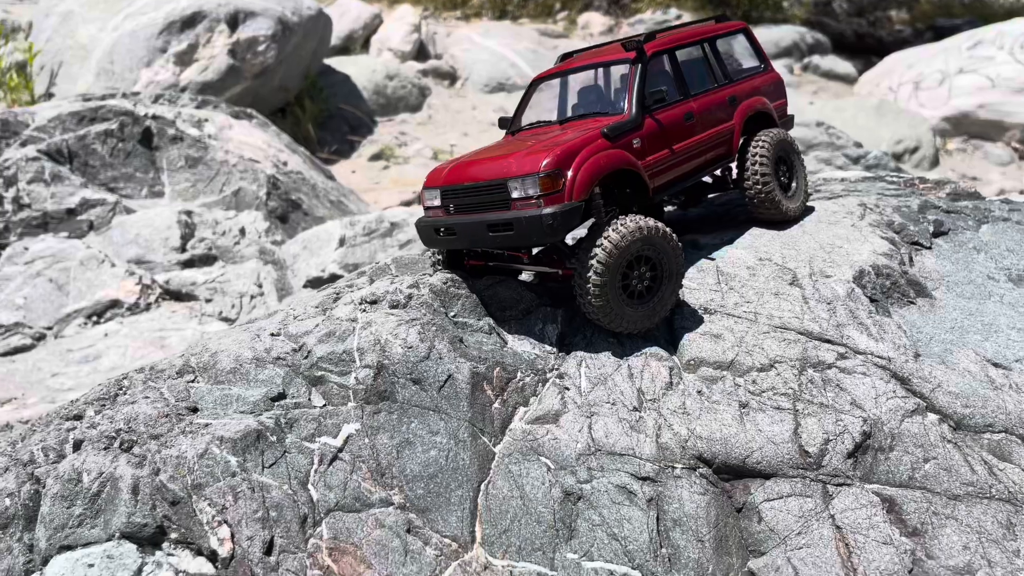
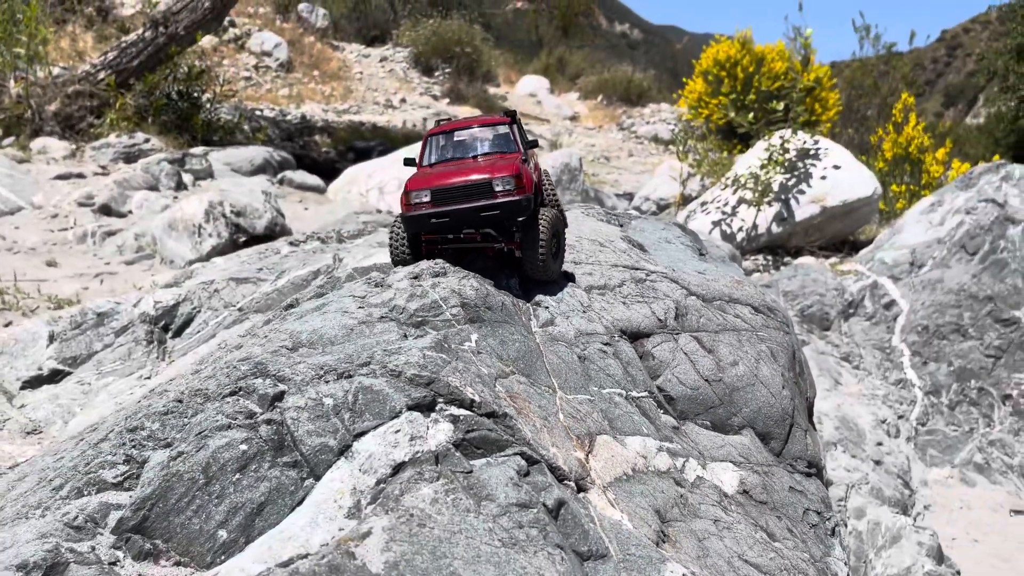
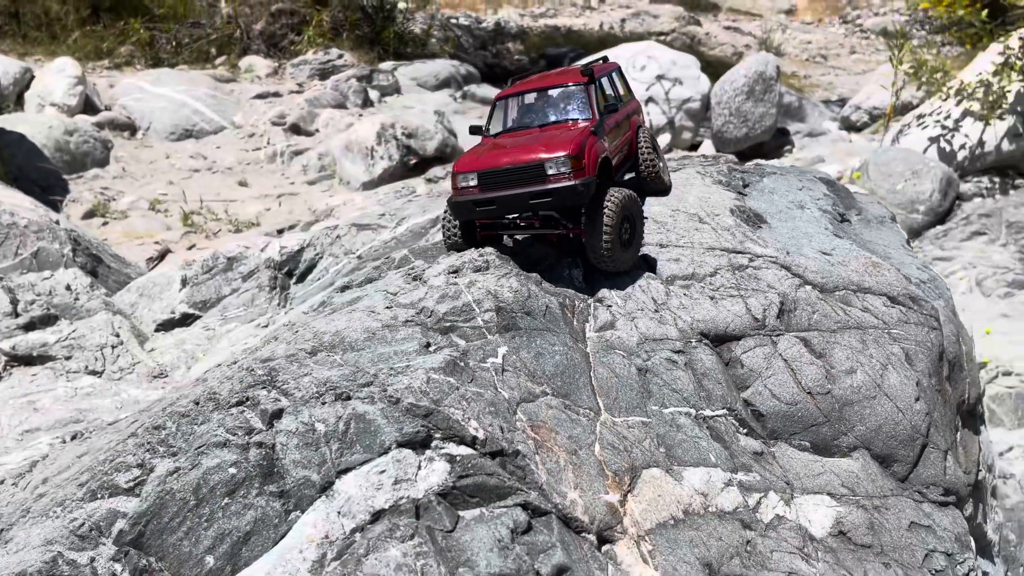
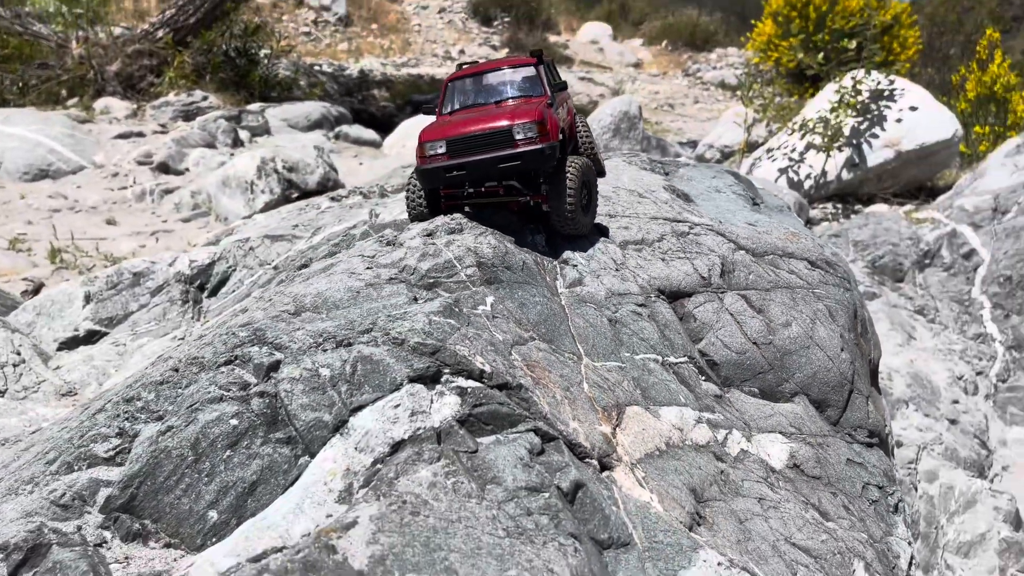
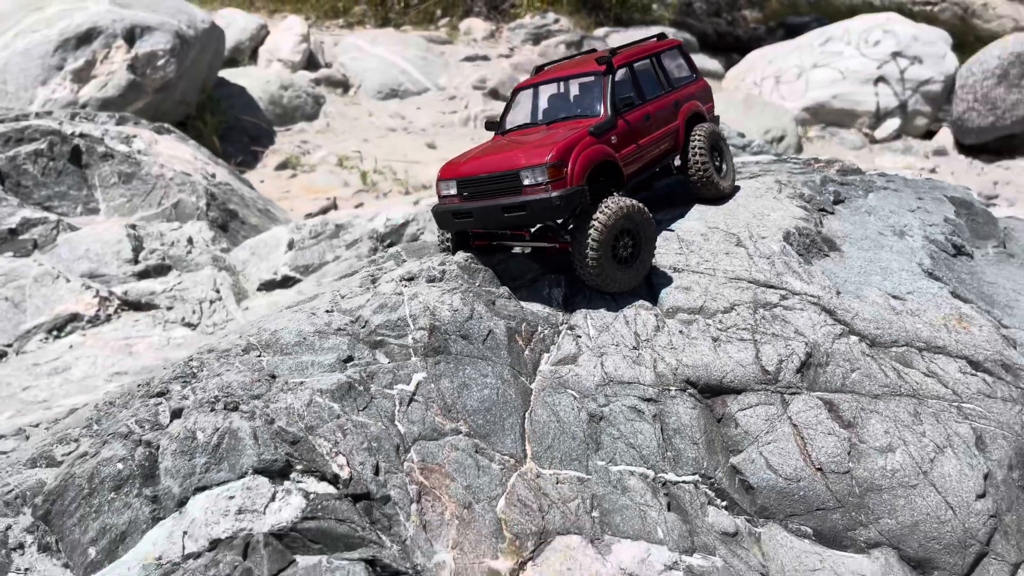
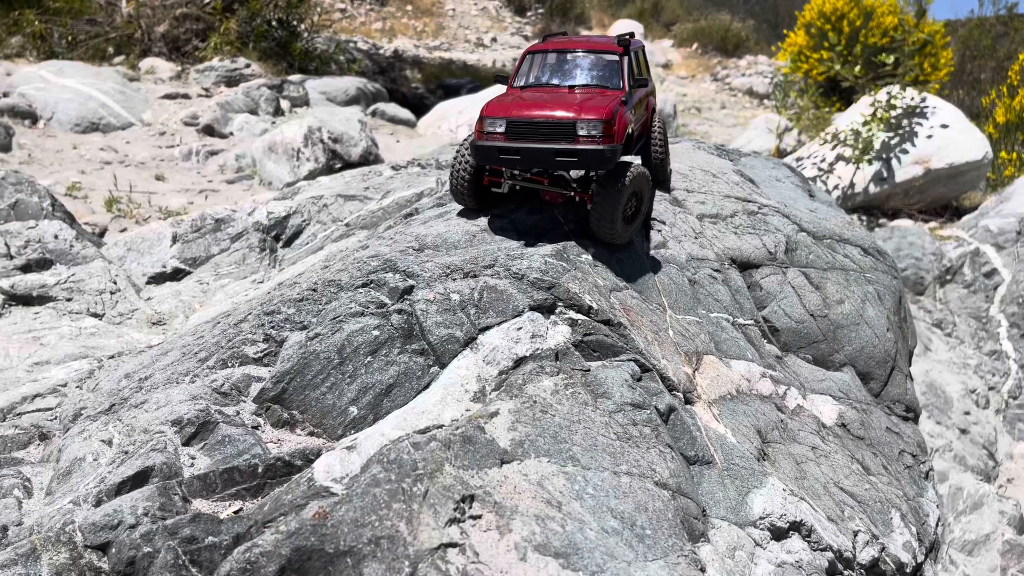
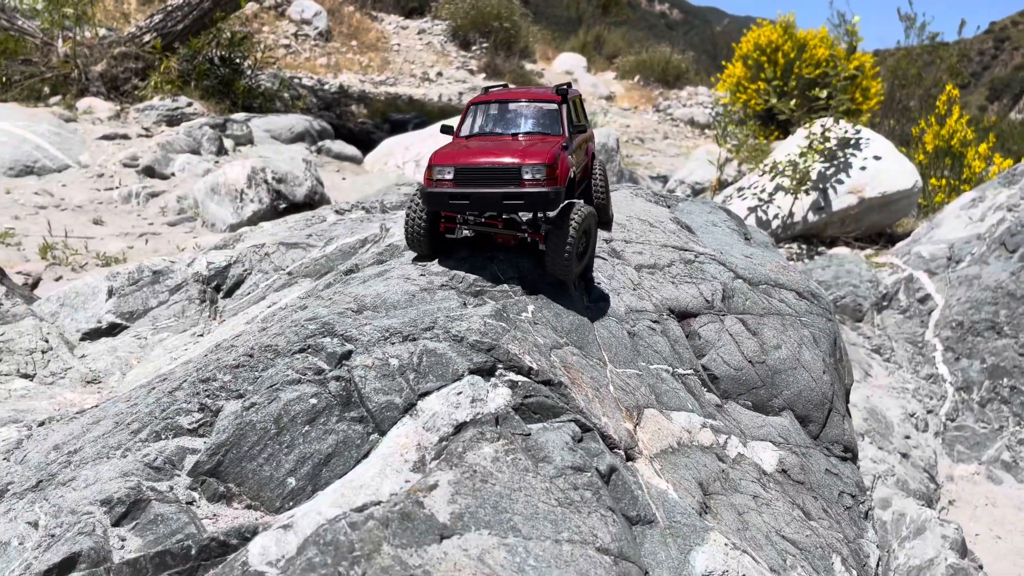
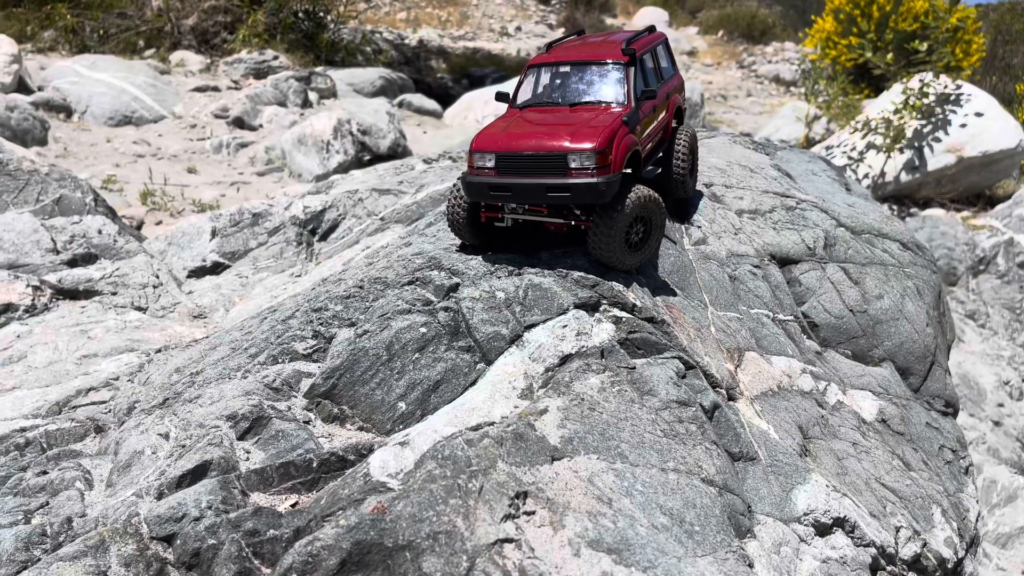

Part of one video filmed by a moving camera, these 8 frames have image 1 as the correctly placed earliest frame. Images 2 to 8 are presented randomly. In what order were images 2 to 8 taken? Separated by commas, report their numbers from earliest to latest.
5, 3, 4, 2, 7, 6, 8
